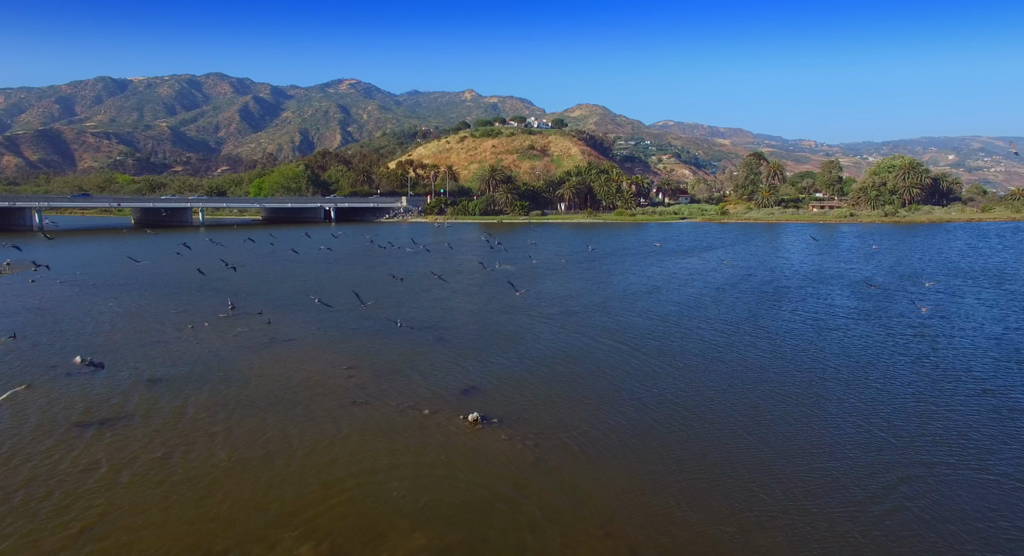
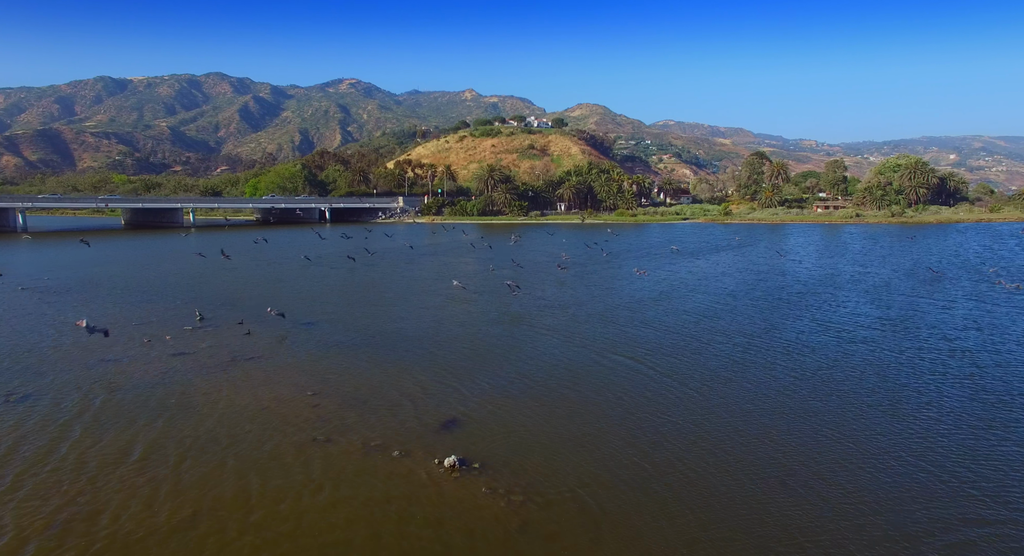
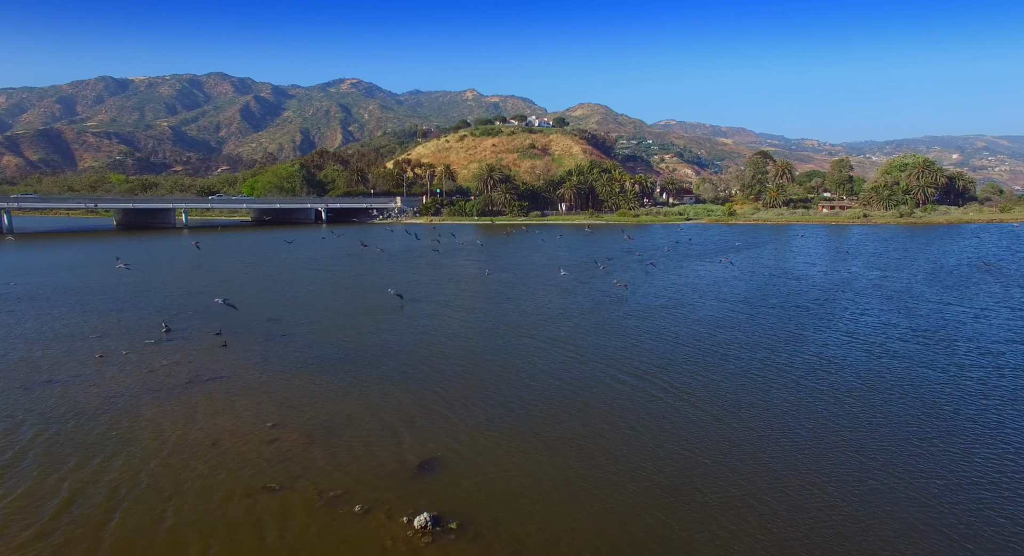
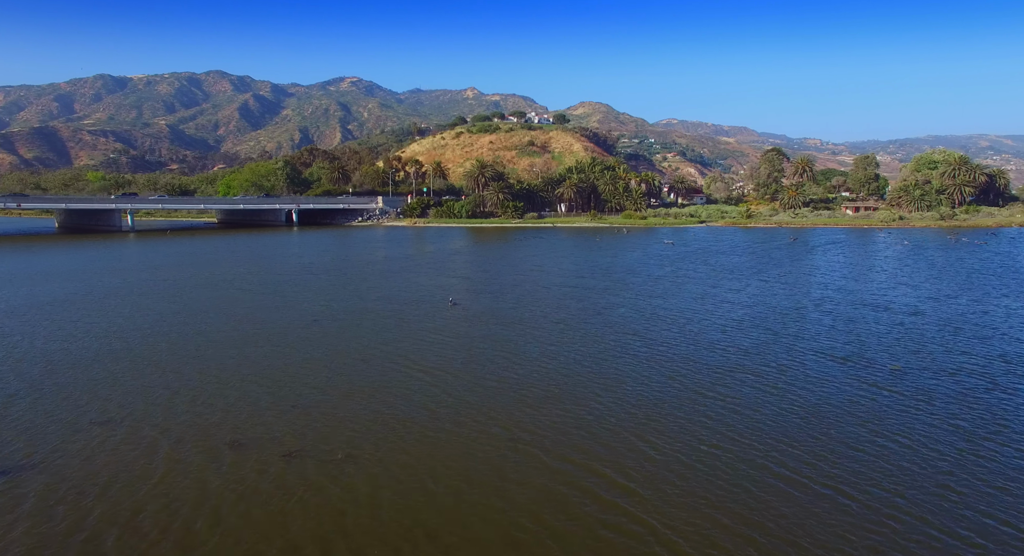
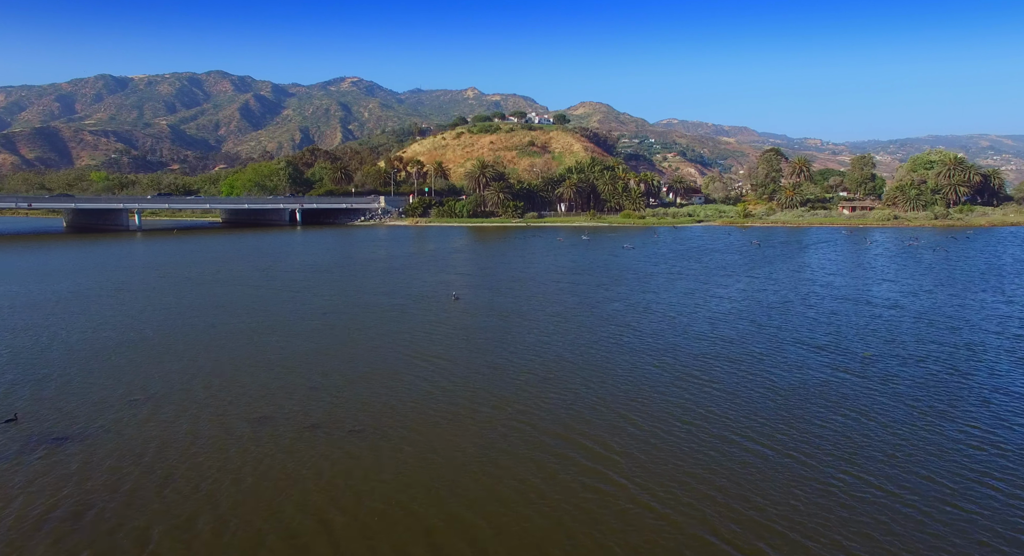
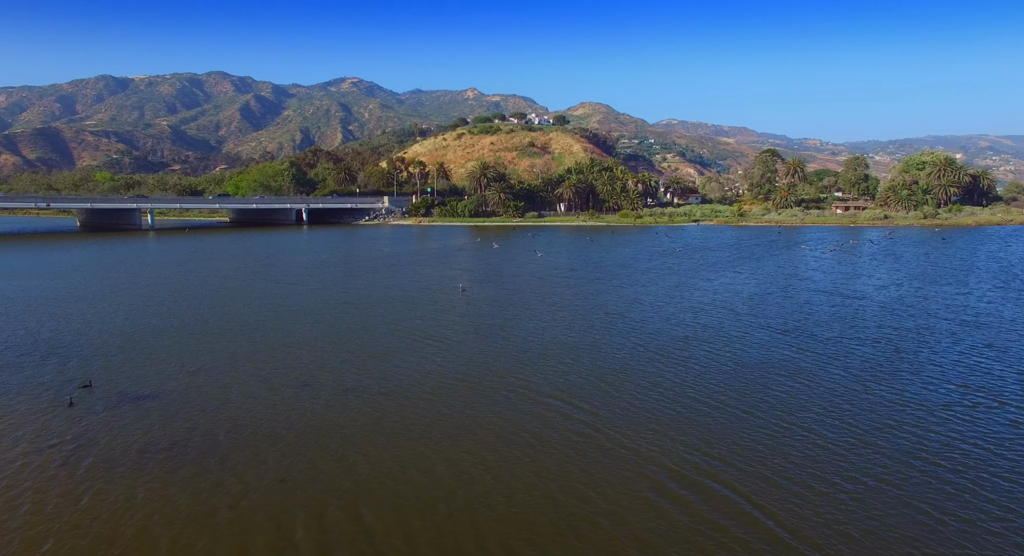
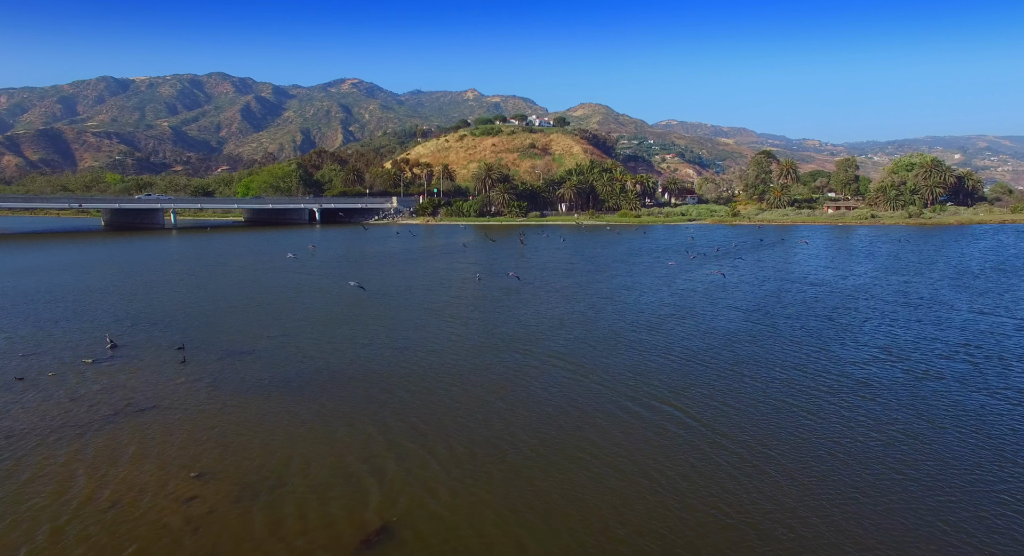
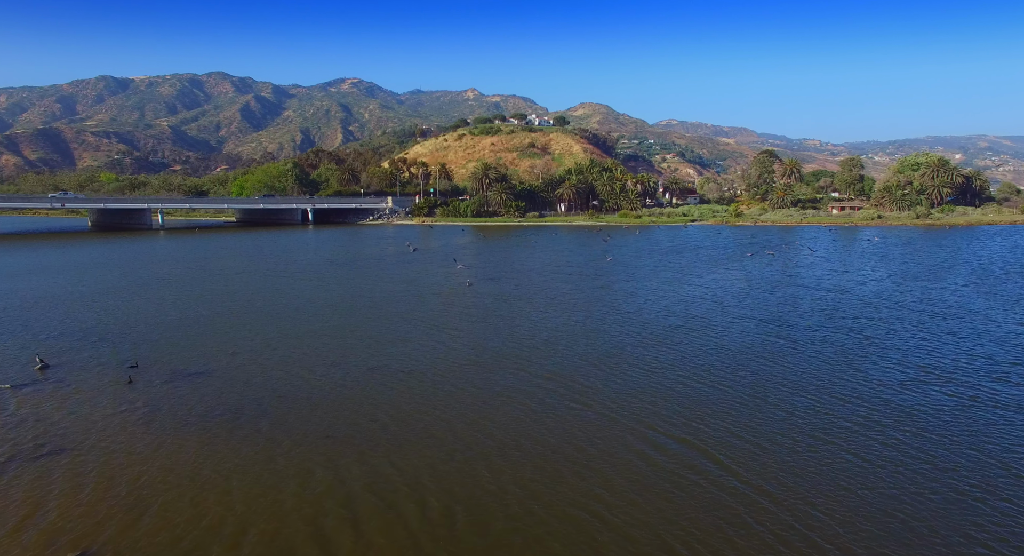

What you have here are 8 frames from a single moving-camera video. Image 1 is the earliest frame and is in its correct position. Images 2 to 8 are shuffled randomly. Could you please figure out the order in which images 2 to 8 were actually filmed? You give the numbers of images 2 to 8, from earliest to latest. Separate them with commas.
2, 3, 7, 8, 6, 5, 4
